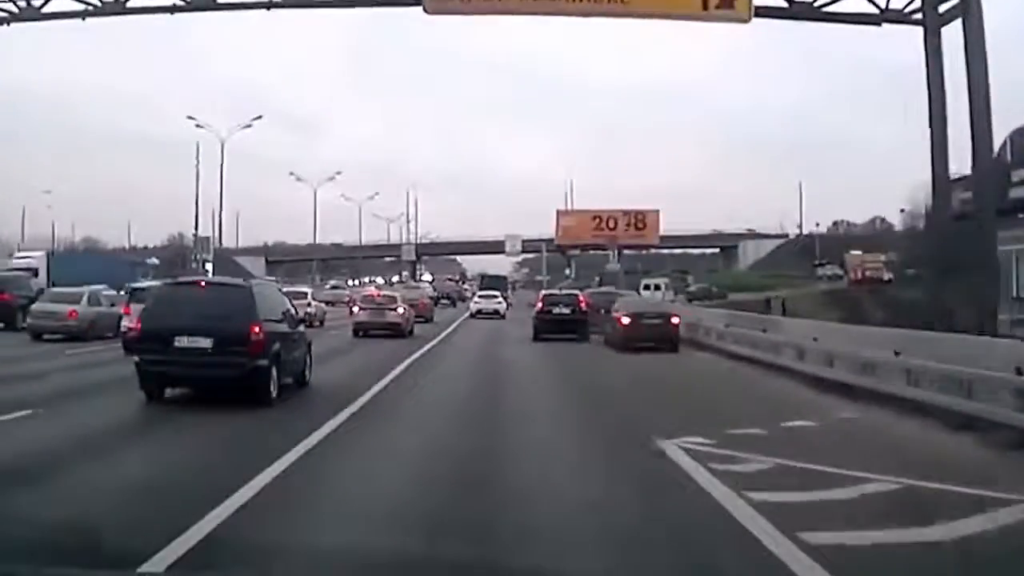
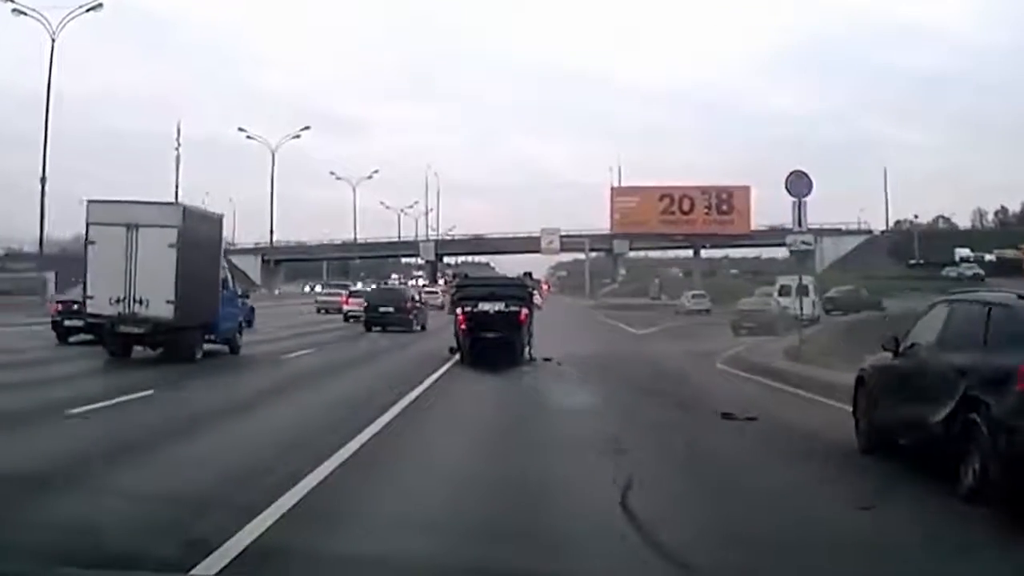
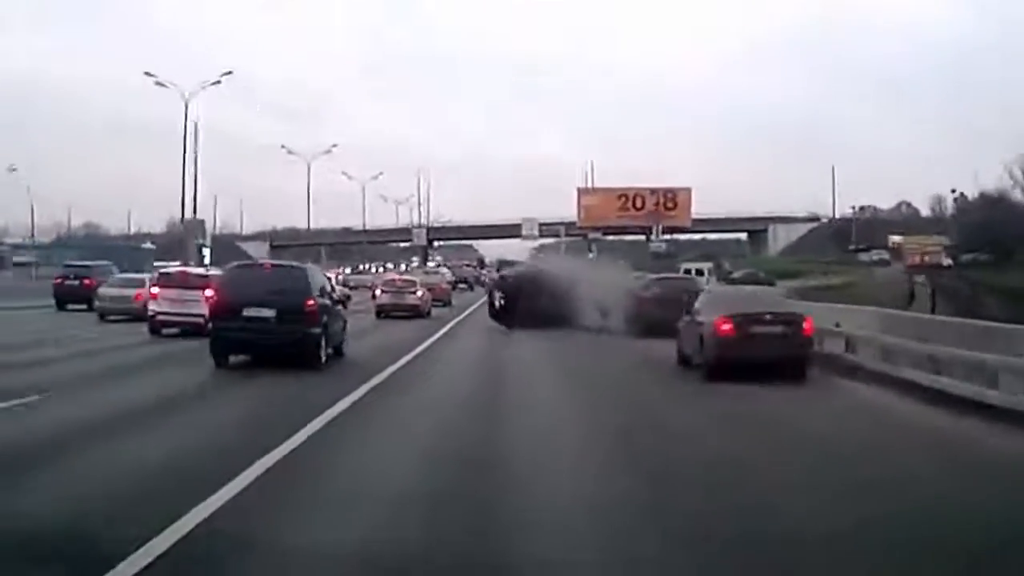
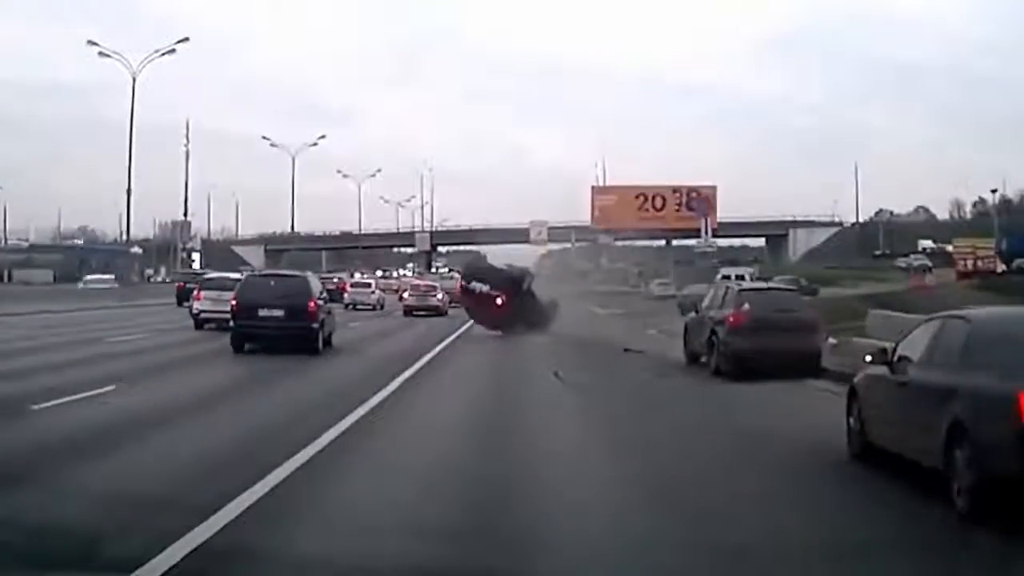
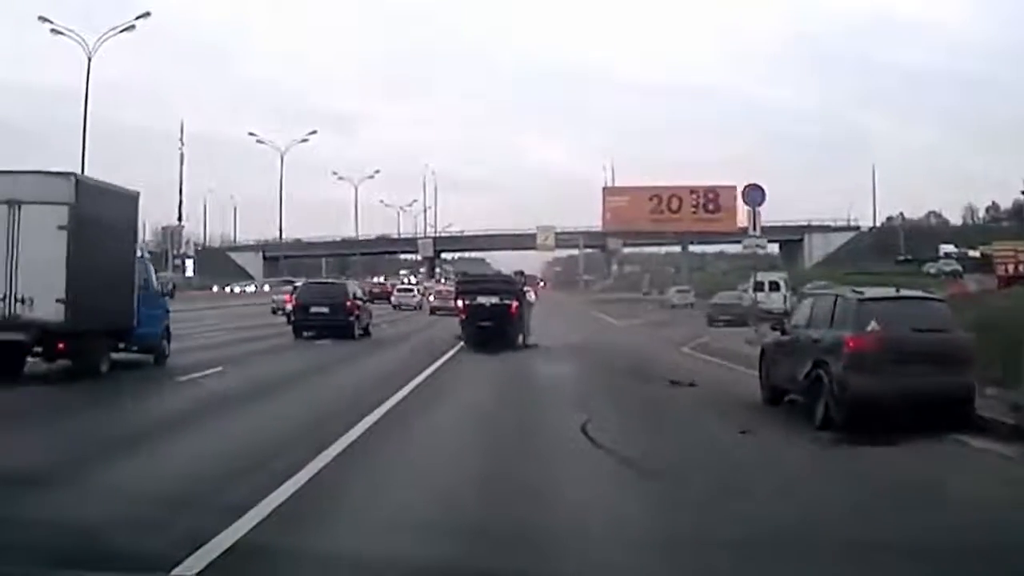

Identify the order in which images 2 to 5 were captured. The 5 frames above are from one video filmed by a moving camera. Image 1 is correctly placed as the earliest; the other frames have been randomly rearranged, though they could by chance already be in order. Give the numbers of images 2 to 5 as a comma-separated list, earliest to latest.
3, 4, 5, 2
